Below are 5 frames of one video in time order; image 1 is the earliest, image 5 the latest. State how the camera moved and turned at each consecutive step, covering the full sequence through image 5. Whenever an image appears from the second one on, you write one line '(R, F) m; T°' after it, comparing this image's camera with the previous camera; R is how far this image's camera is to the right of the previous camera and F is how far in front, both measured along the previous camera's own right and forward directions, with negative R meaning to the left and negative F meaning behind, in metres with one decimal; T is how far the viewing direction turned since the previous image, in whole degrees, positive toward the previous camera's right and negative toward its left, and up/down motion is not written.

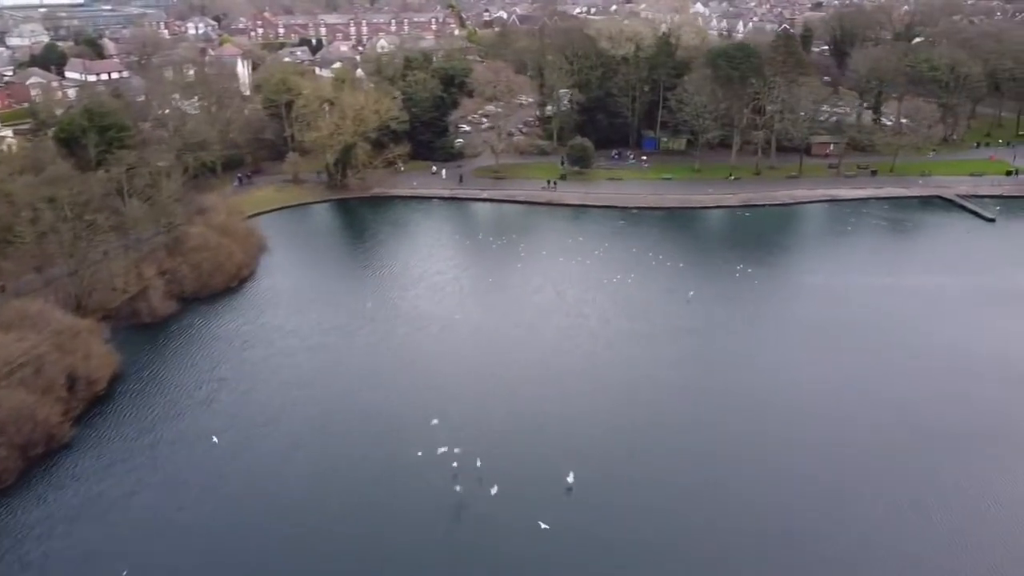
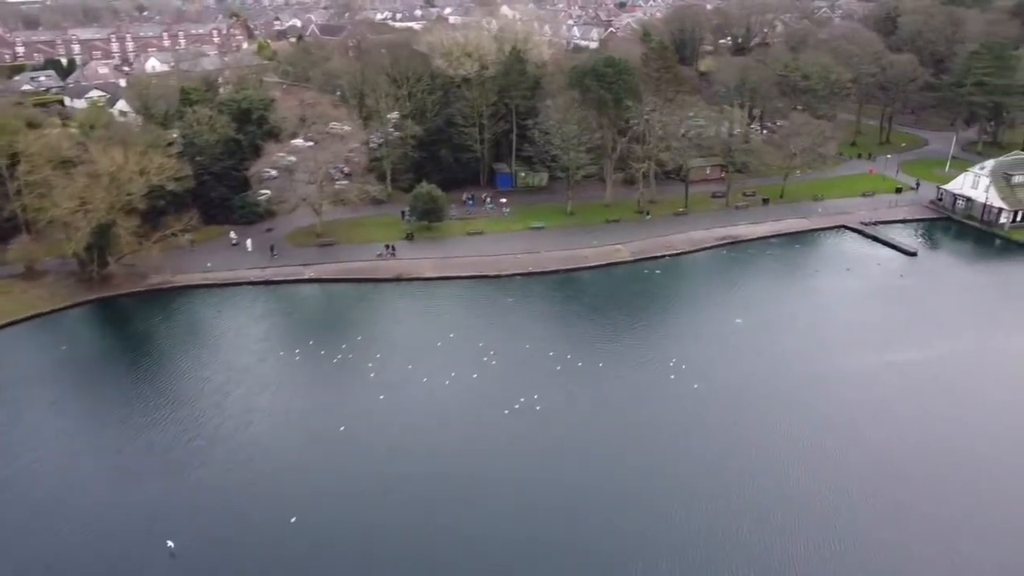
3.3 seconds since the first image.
(-1.0, +12.8) m; +13°
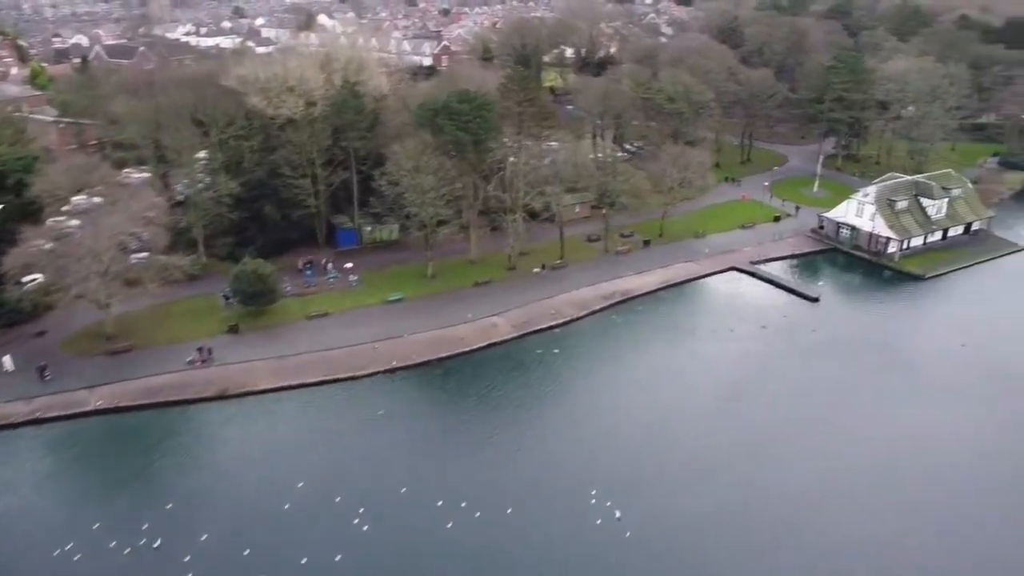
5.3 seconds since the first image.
(-0.5, +7.9) m; +11°
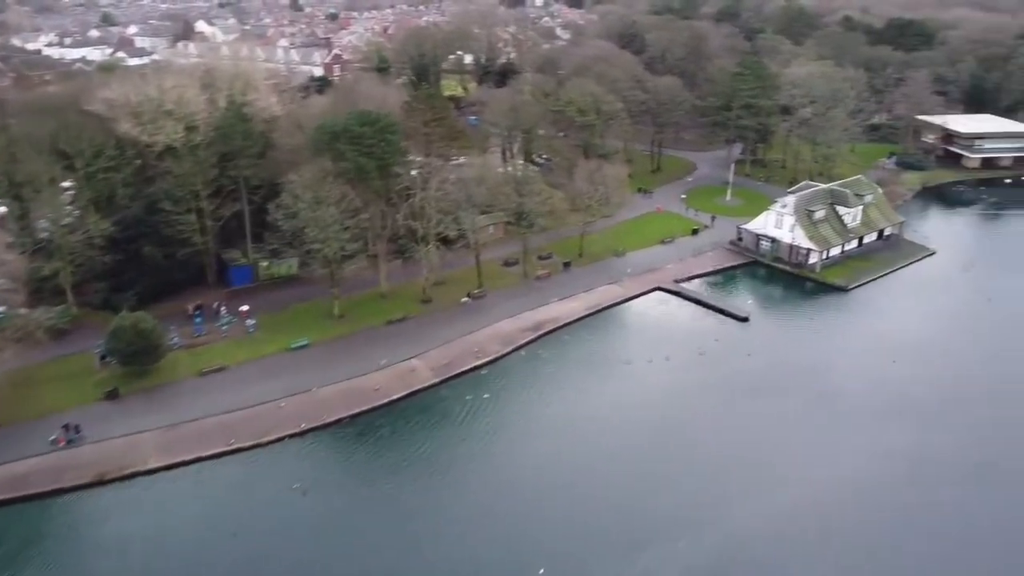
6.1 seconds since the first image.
(-0.6, +3.1) m; +7°
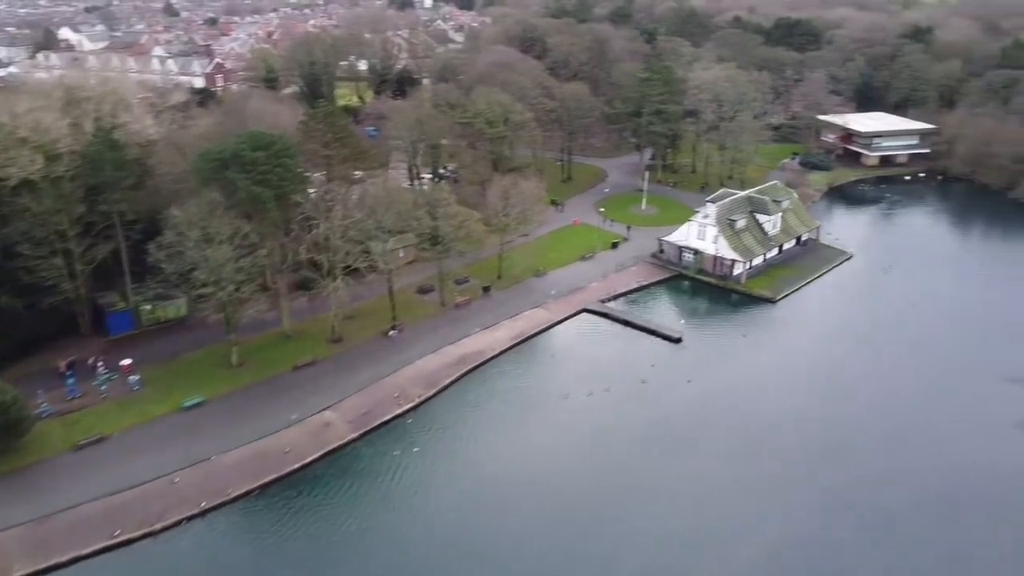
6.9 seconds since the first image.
(-0.8, +3.1) m; +7°
